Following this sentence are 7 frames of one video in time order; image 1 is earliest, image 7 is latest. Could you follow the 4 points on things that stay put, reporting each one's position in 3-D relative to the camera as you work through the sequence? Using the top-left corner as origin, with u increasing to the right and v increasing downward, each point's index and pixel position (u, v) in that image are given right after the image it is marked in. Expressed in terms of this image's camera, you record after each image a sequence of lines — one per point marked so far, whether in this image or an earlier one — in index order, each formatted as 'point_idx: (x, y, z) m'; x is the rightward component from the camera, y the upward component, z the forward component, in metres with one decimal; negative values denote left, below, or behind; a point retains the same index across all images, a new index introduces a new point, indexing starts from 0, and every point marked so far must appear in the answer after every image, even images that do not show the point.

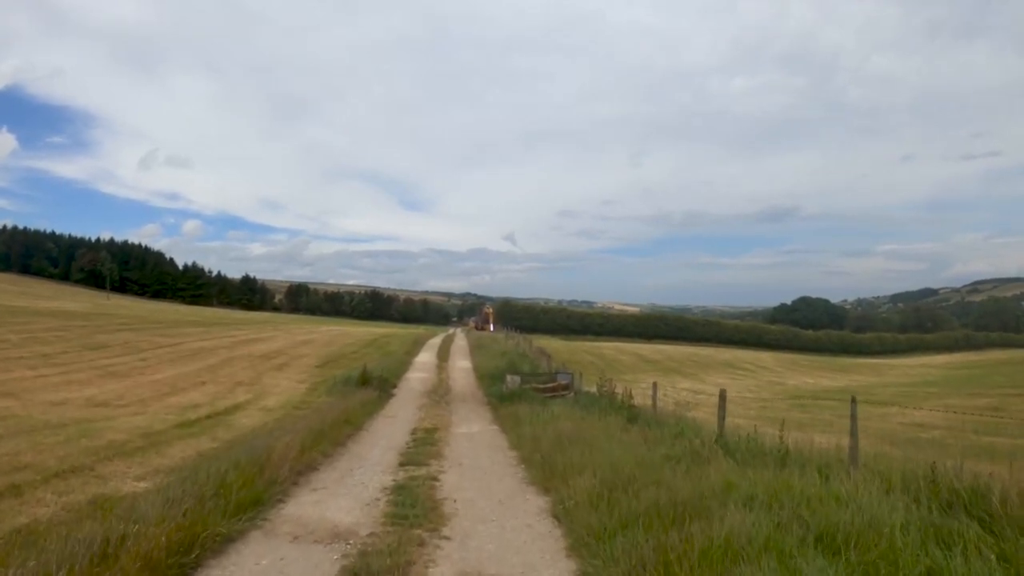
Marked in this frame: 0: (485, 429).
0: (-0.7, -3.3, +17.7) m
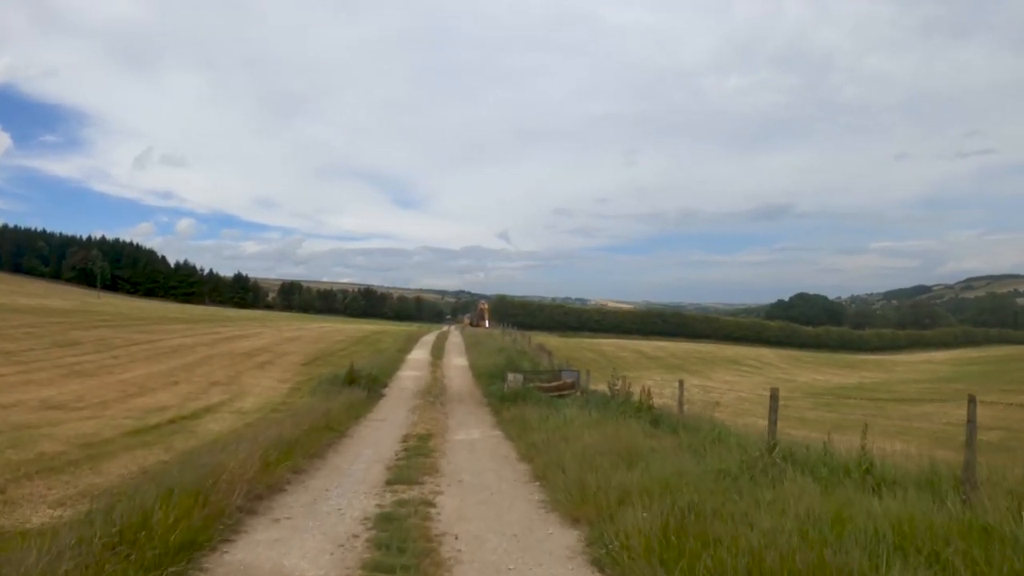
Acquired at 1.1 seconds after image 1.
0: (-0.5, -3.0, +15.4) m
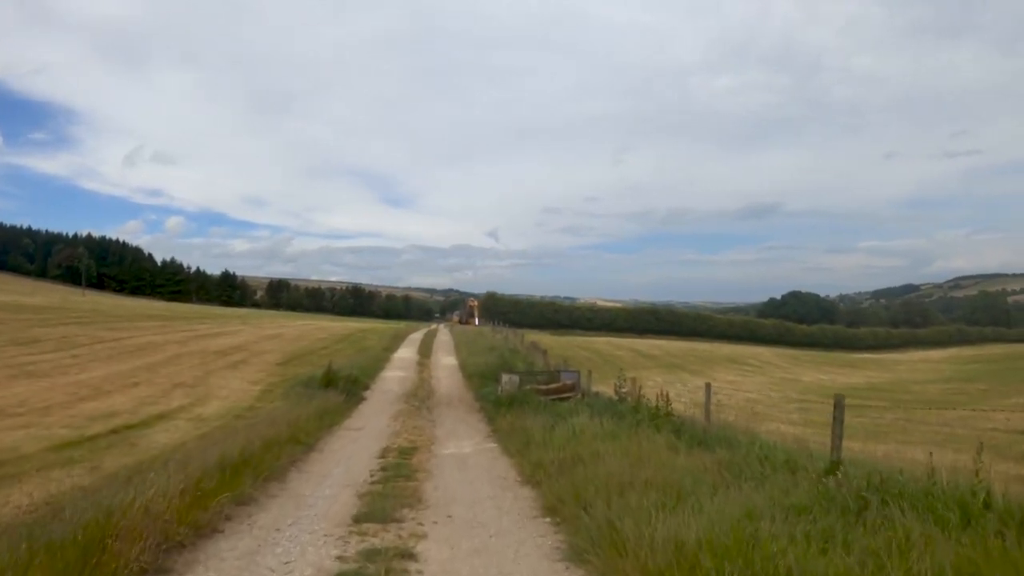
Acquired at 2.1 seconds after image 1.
0: (-0.6, -2.7, +13.1) m
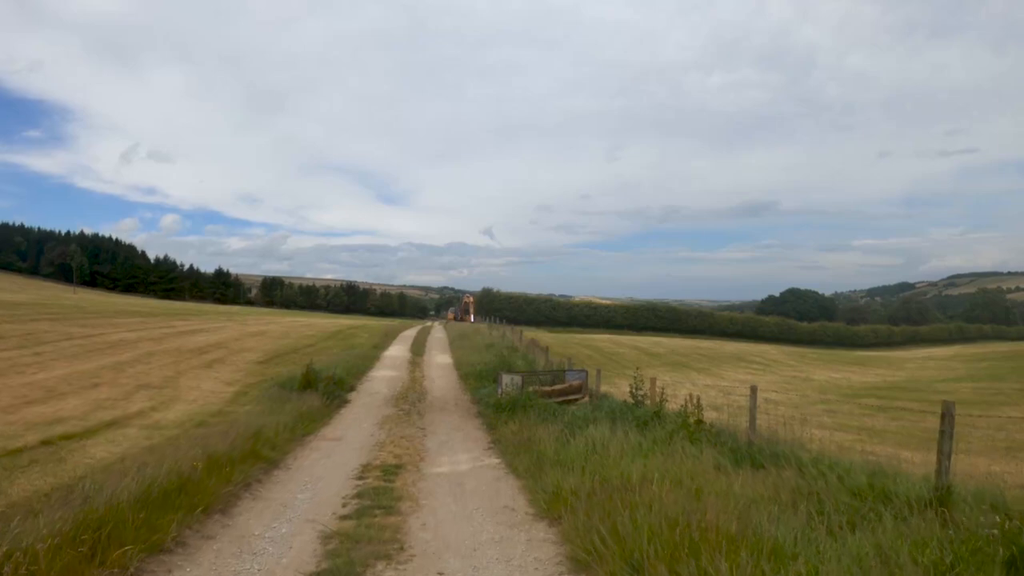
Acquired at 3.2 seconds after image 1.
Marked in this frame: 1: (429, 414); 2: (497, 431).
0: (-0.5, -2.5, +10.8) m
1: (-1.8, -2.7, +16.8) m
2: (-0.3, -2.5, +13.7) m
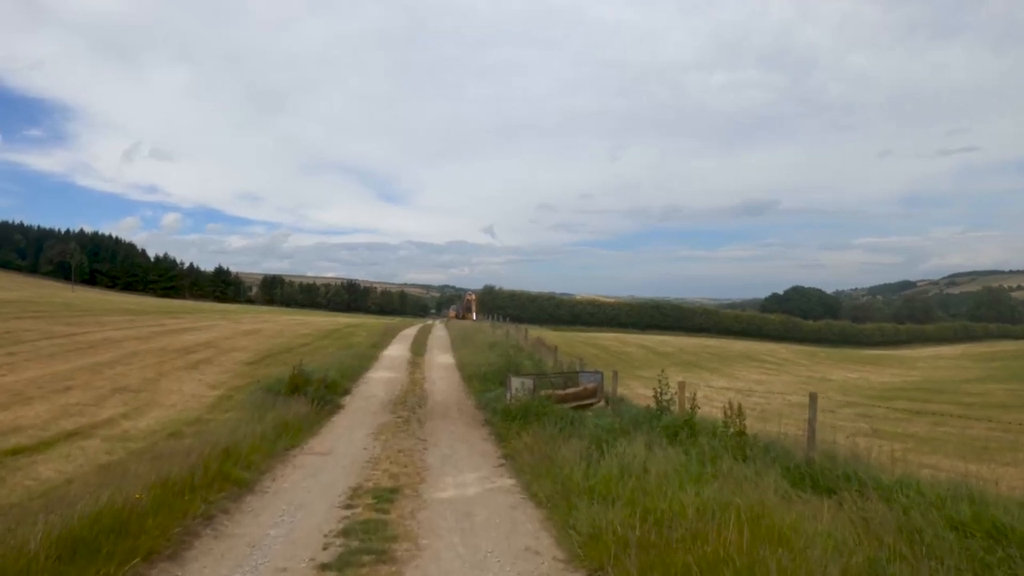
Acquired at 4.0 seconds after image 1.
0: (-0.3, -2.4, +9.1) m
1: (-1.6, -2.6, +15.1) m
2: (-0.1, -2.4, +11.9) m
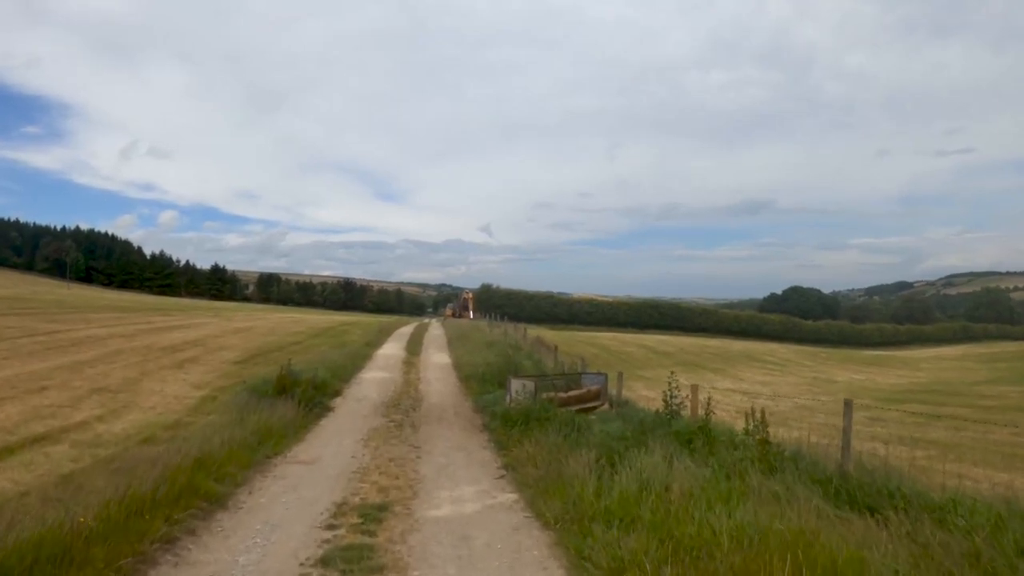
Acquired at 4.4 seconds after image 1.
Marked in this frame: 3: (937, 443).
0: (-0.2, -2.3, +8.1) m
1: (-1.6, -2.5, +14.1) m
2: (0.0, -2.3, +11.0) m
3: (+9.3, -3.4, +16.8) m
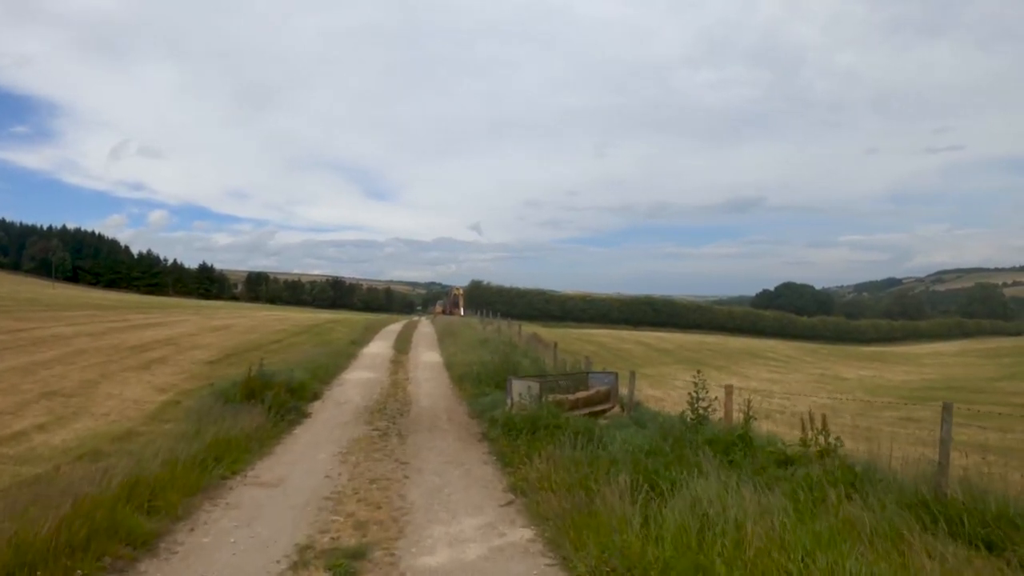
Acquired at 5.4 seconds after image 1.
0: (-0.1, -2.1, +6.2) m
1: (-1.5, -2.3, +12.2) m
2: (0.0, -2.1, +9.1) m
3: (+9.3, -3.1, +15.0) m
